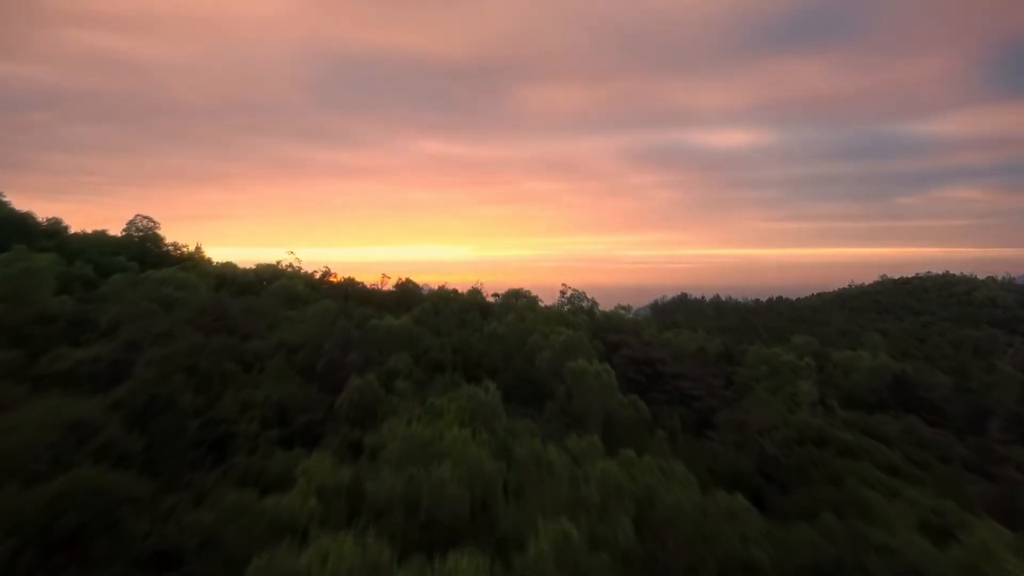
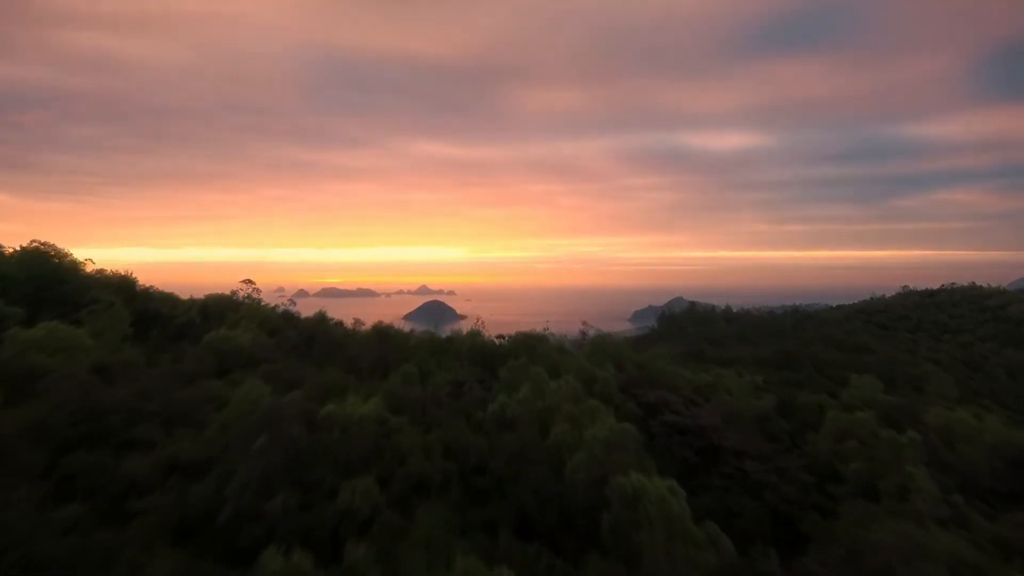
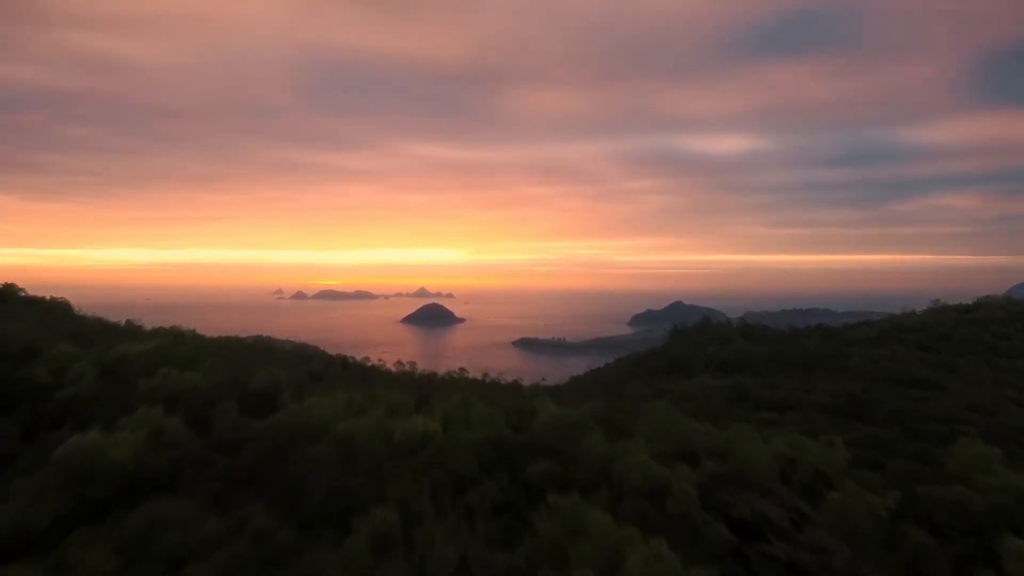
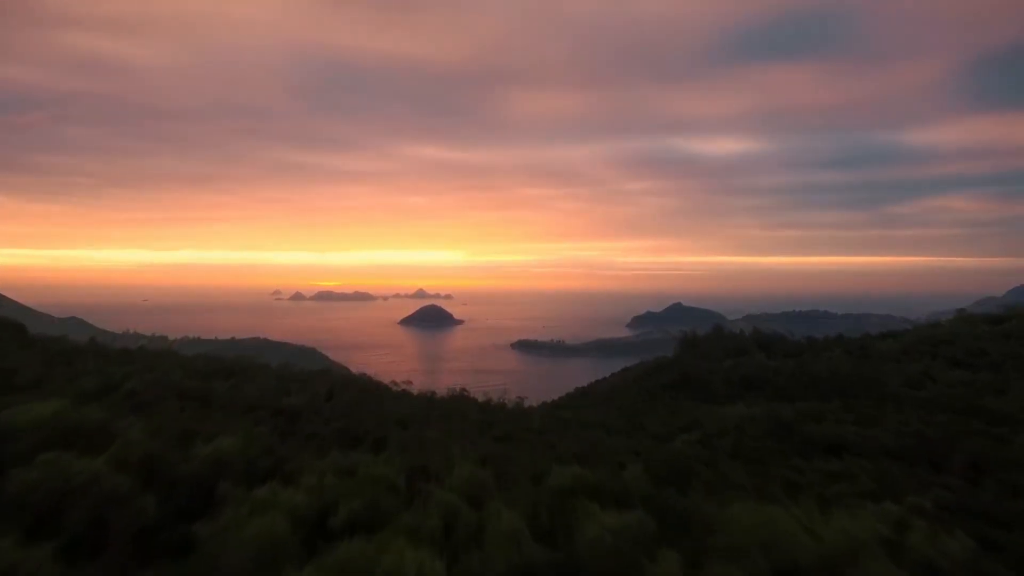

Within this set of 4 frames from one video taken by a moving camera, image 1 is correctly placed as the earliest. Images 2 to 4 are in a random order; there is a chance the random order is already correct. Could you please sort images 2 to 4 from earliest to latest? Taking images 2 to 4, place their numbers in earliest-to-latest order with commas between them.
2, 3, 4
